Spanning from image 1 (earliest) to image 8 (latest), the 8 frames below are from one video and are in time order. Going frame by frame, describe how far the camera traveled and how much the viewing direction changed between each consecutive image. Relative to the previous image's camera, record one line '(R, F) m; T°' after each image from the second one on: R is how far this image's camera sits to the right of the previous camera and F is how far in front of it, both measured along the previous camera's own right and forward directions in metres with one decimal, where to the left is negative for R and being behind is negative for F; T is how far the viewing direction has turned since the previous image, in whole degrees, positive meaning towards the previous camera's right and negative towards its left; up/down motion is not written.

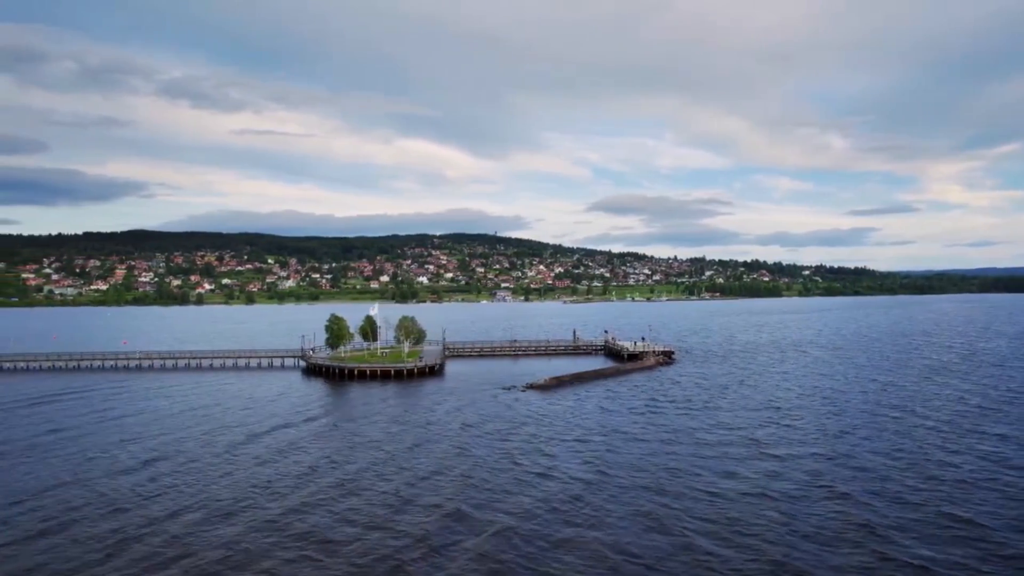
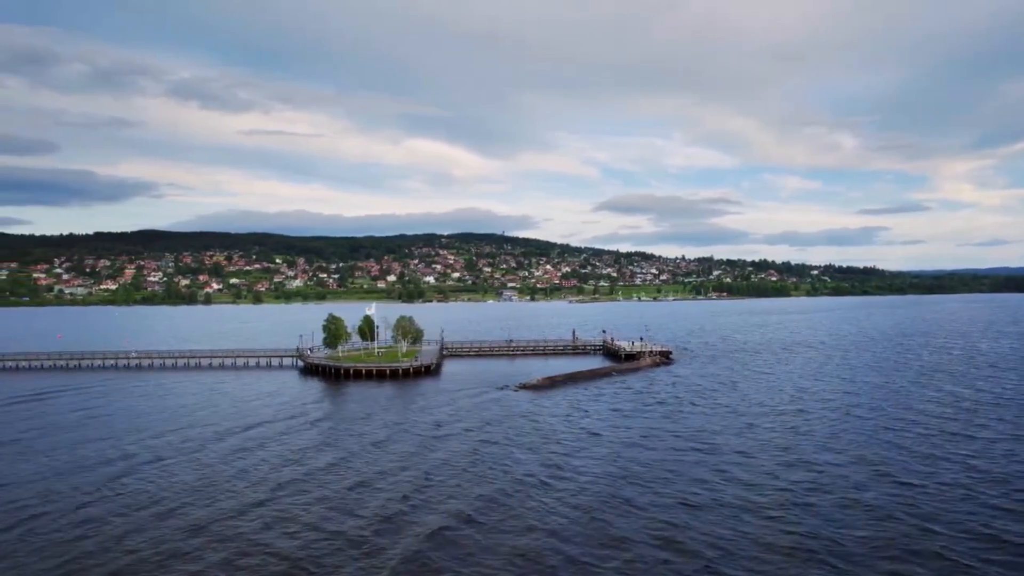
(+1.5, 0.0) m; -1°
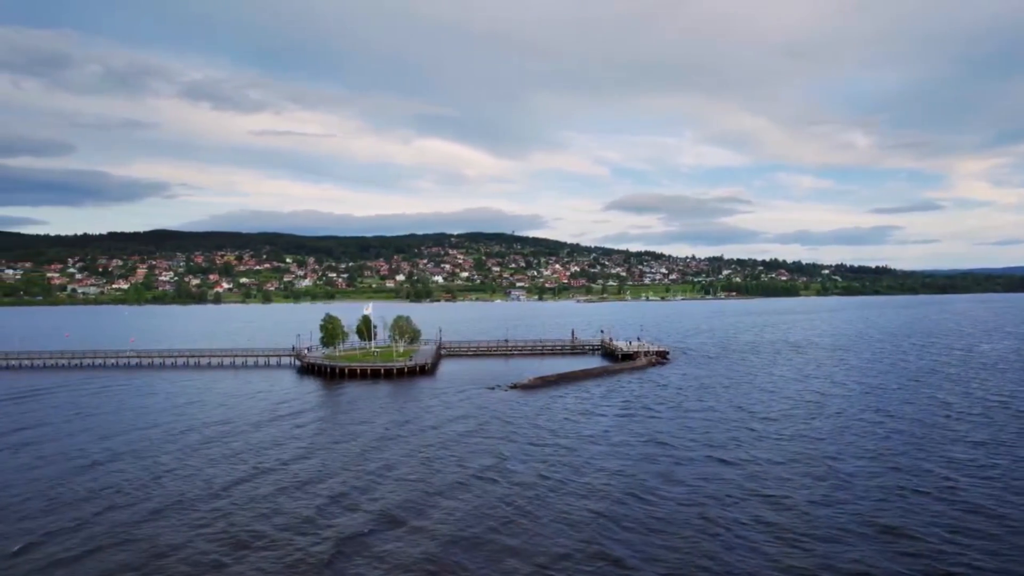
(+1.9, +0.1) m; -1°
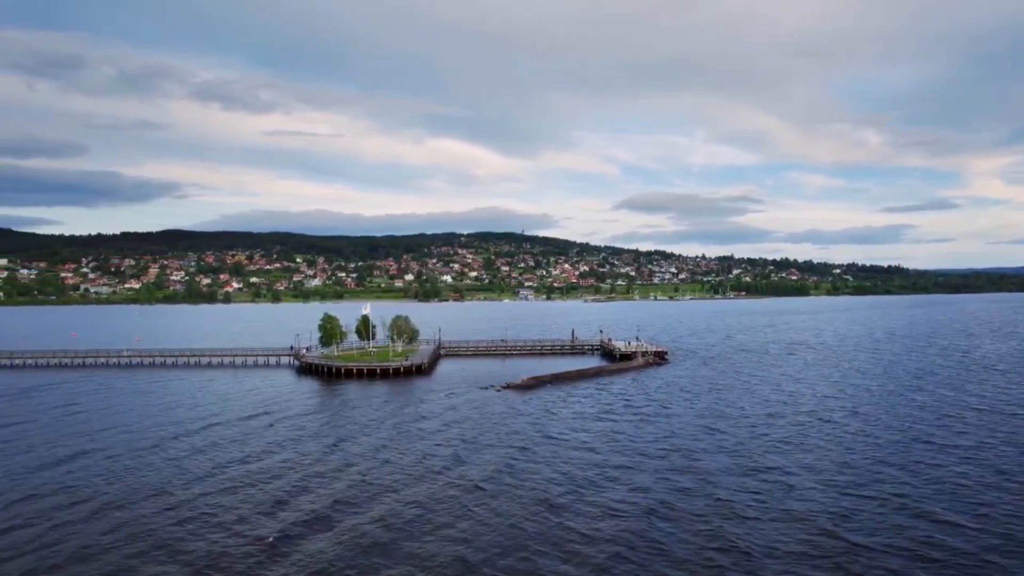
(+1.7, +0.1) m; -1°
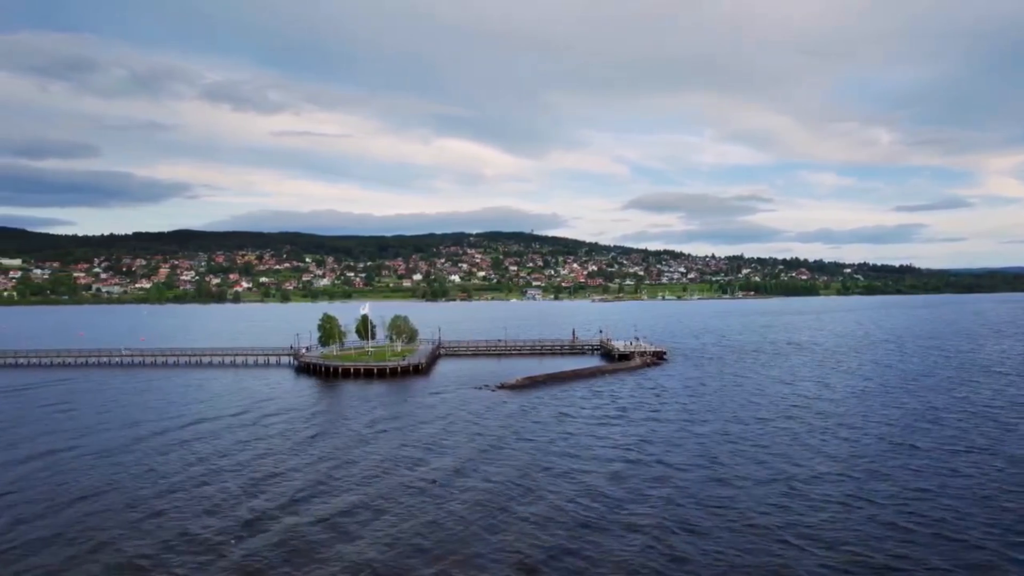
(+1.5, +0.1) m; -1°
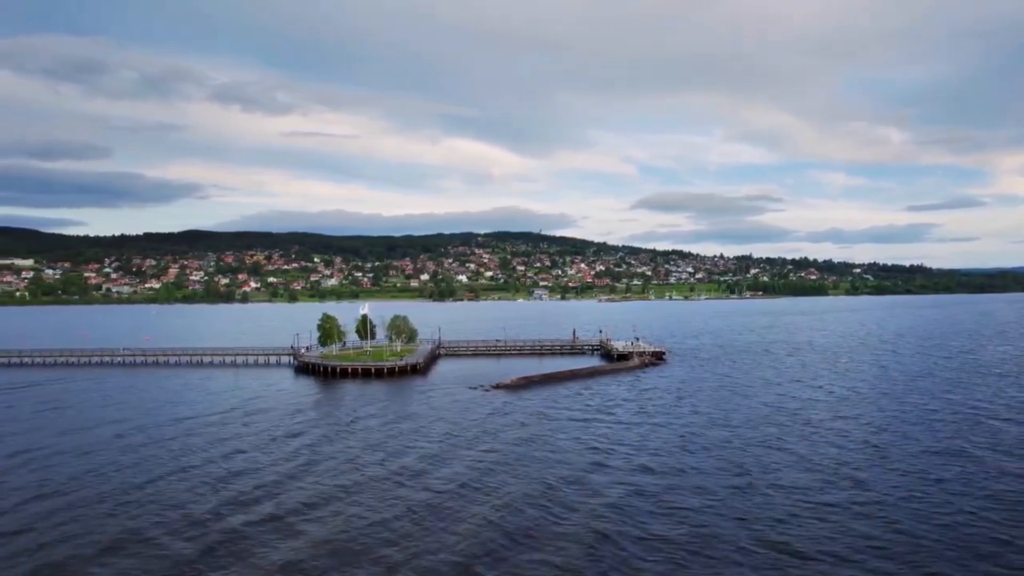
(+1.3, +0.1) m; -1°
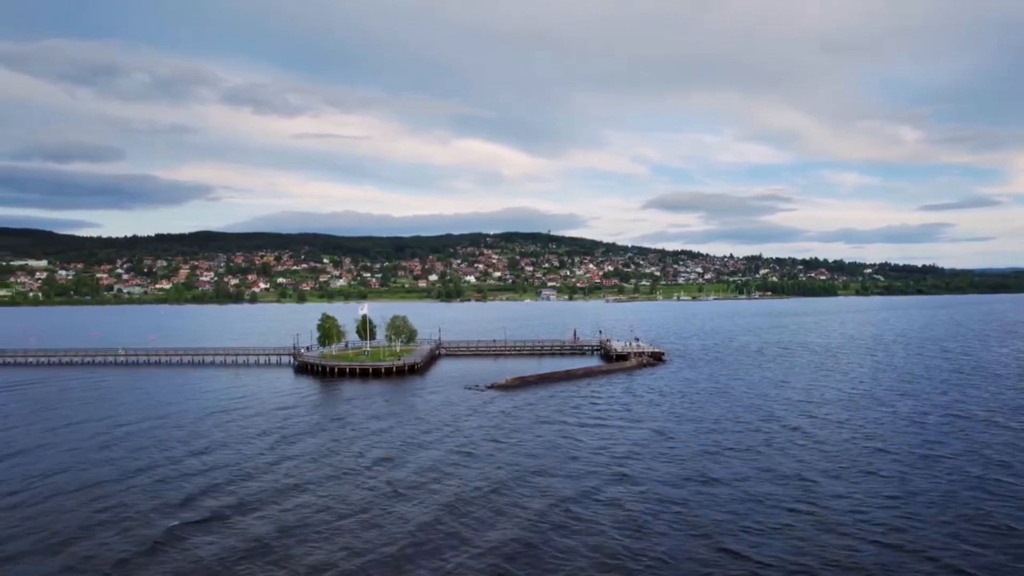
(+1.5, 0.0) m; -1°
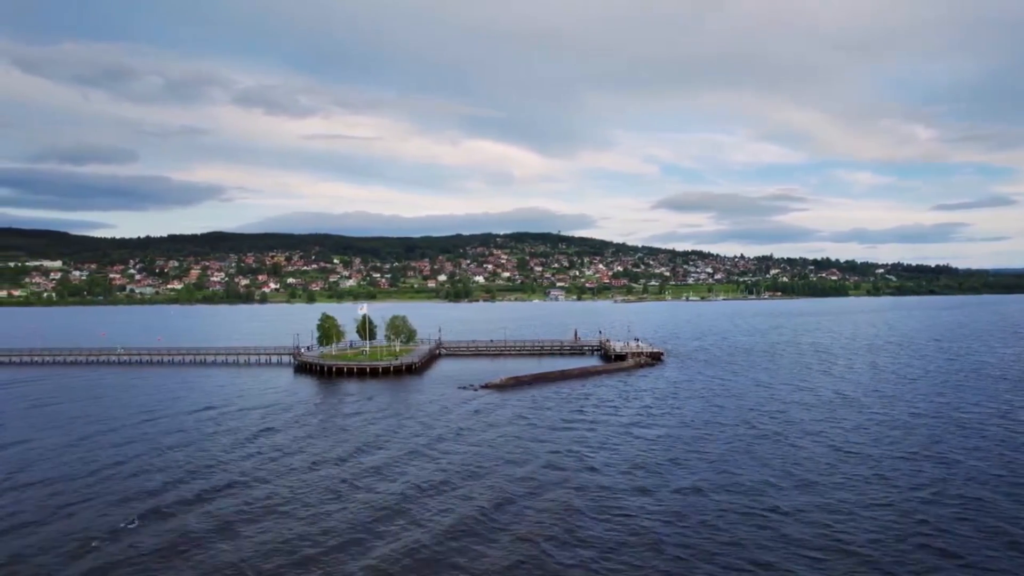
(+1.6, +0.1) m; -1°
